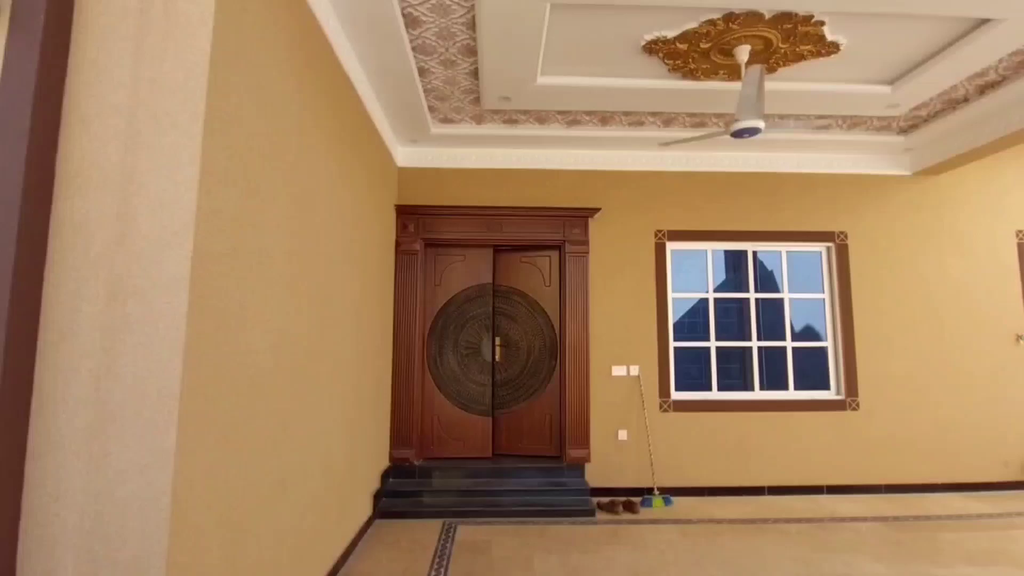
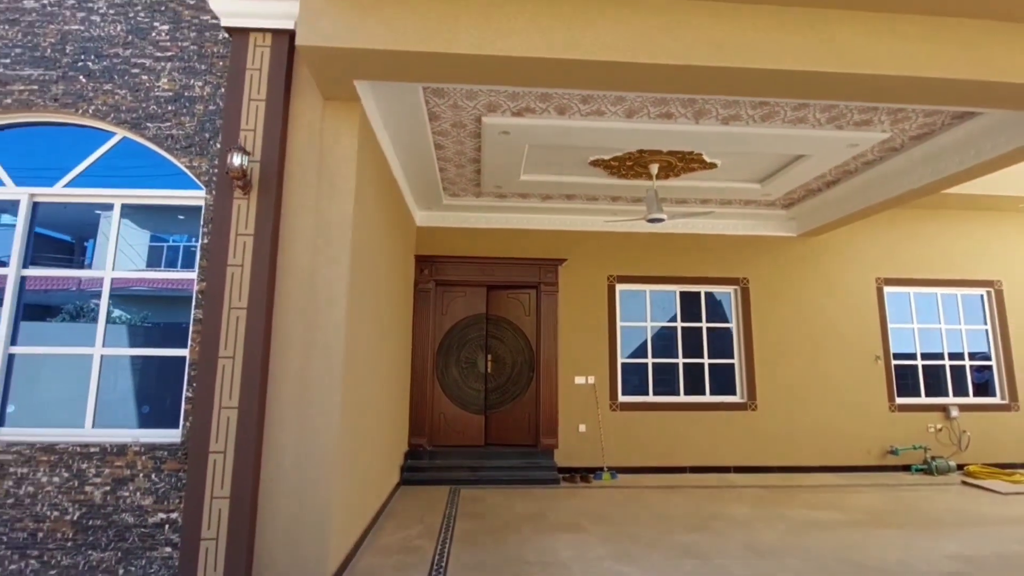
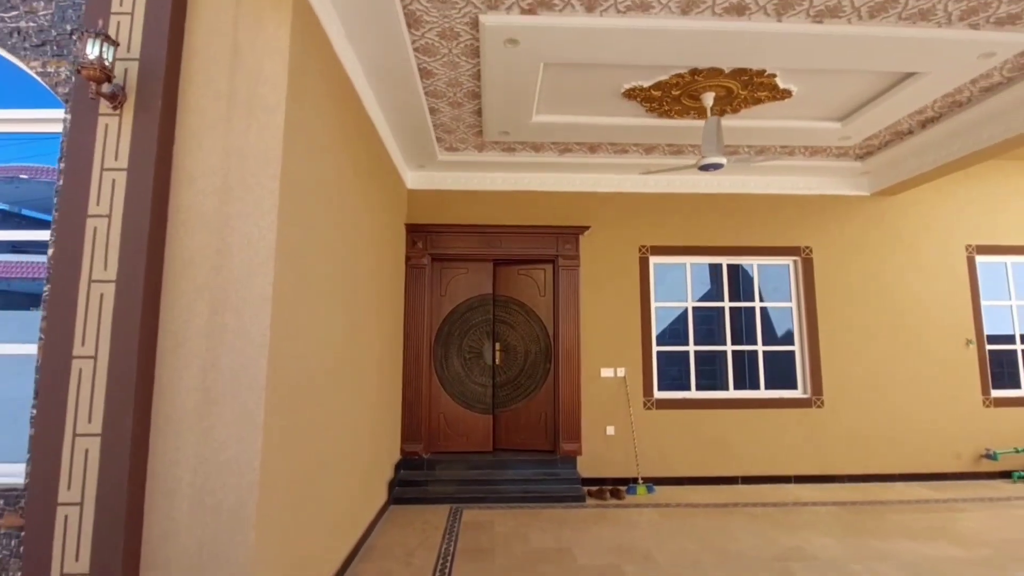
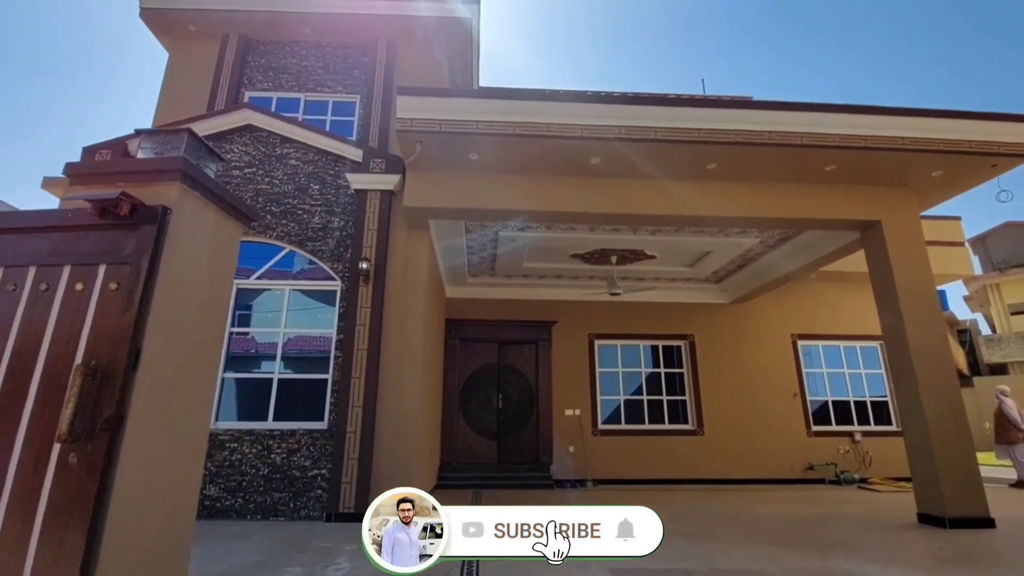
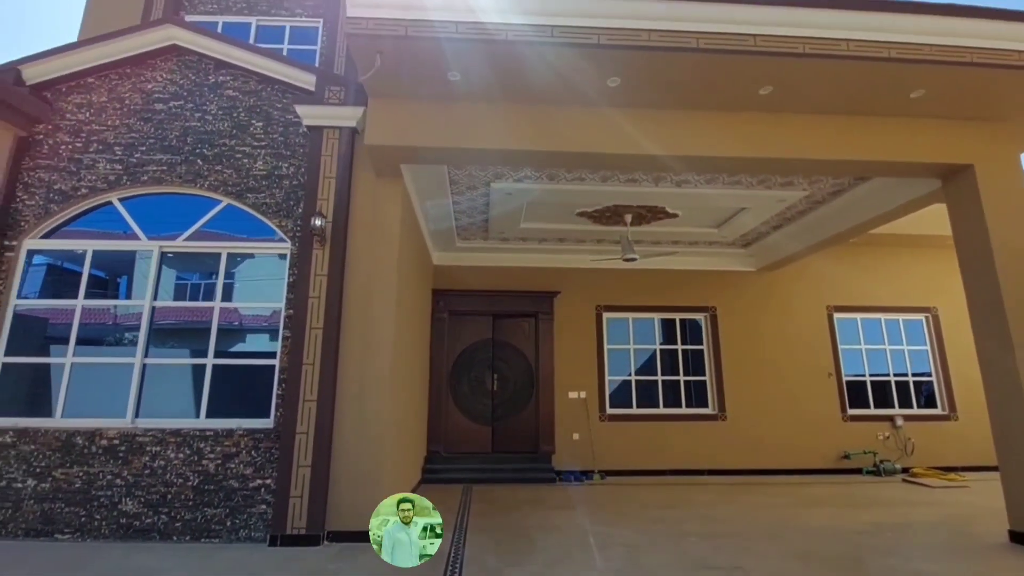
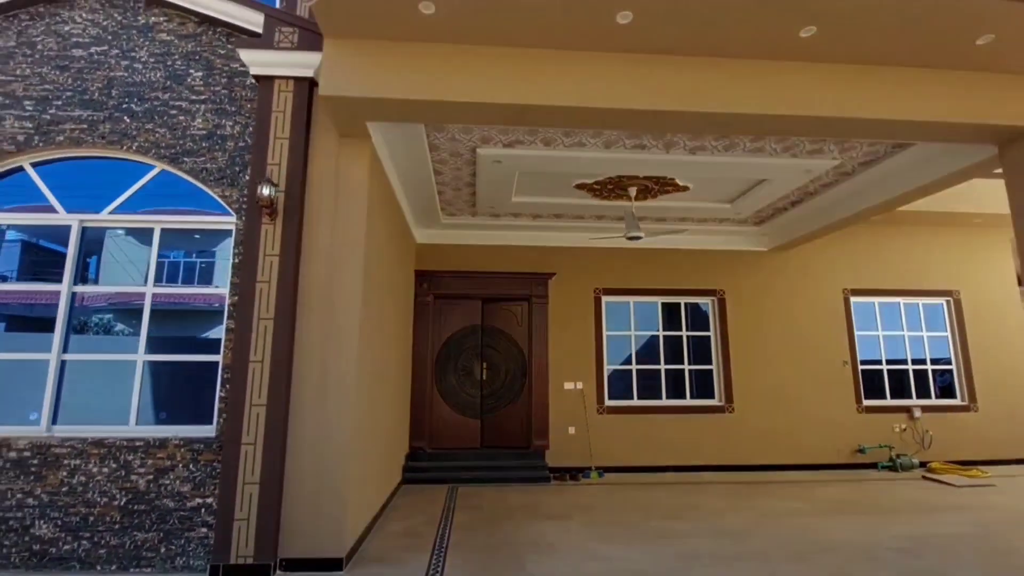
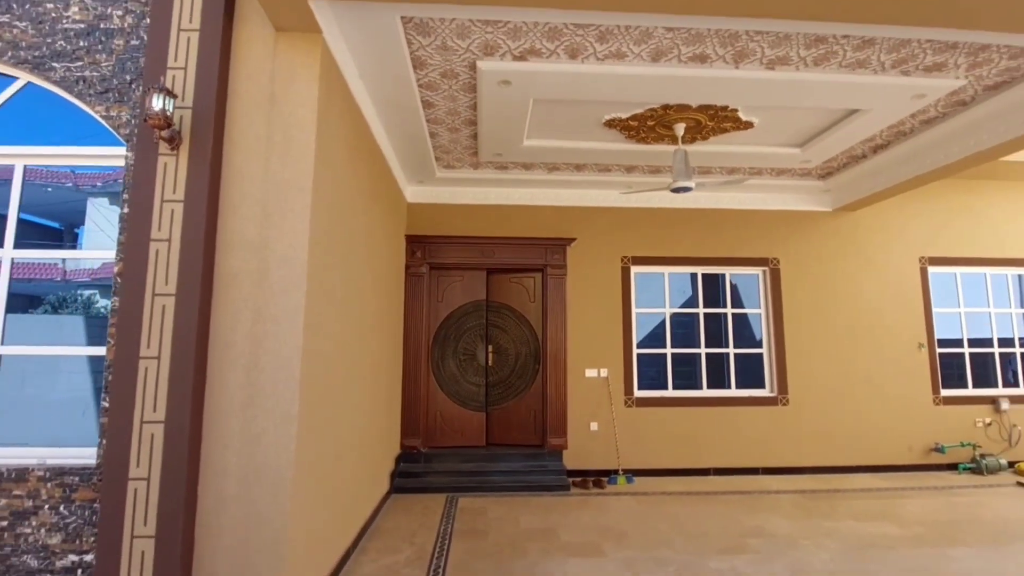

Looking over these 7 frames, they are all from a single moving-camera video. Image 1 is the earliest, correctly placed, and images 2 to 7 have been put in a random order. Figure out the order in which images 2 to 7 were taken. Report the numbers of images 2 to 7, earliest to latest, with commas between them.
3, 7, 2, 6, 5, 4
